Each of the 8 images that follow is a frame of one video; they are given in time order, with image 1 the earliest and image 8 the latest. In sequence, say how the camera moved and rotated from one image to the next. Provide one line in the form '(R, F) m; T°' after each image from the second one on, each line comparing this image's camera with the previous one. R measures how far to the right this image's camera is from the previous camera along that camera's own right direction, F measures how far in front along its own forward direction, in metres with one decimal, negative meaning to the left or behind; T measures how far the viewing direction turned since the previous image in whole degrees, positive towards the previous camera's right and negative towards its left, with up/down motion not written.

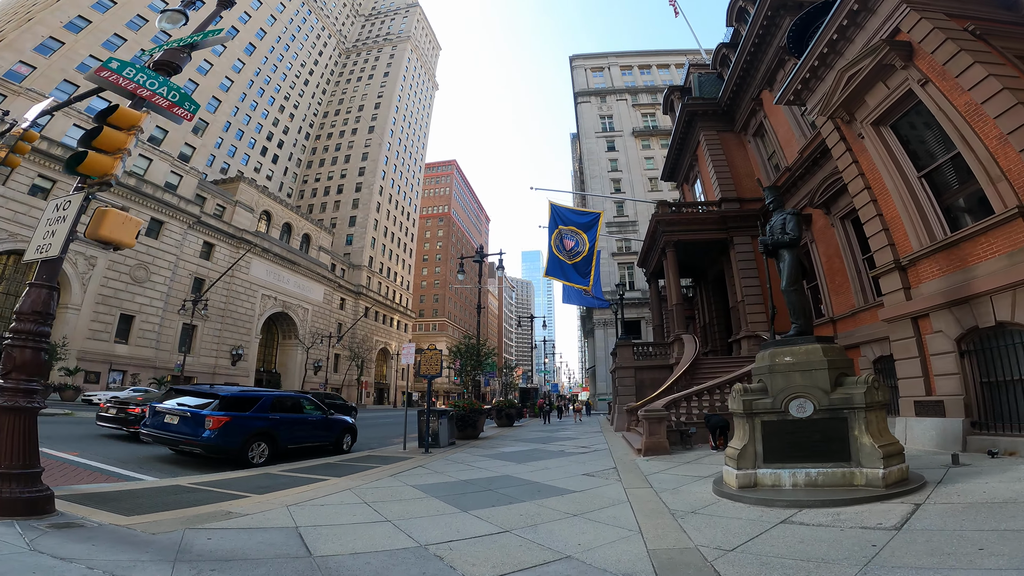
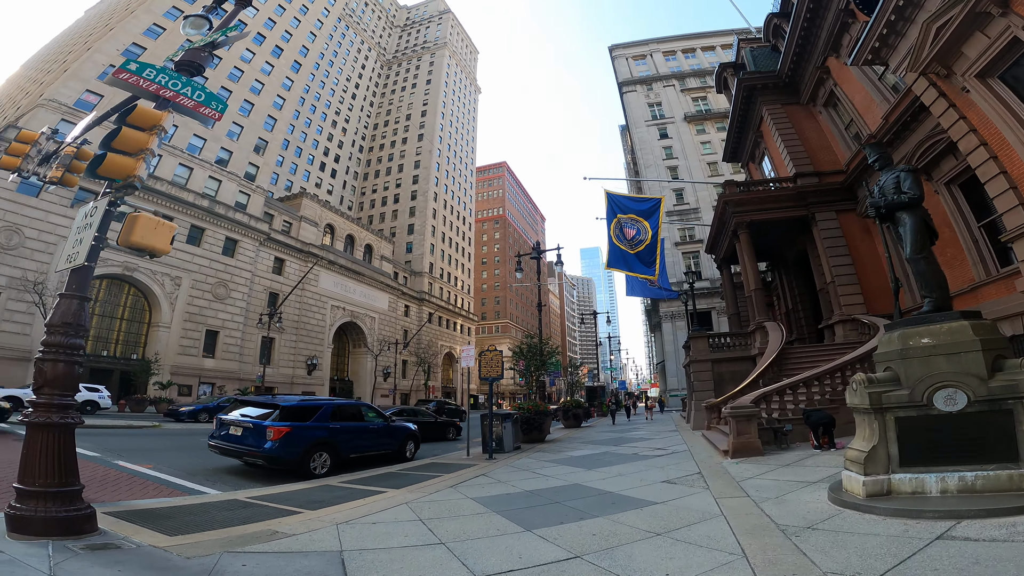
(0.0, +1.2) m; -8°
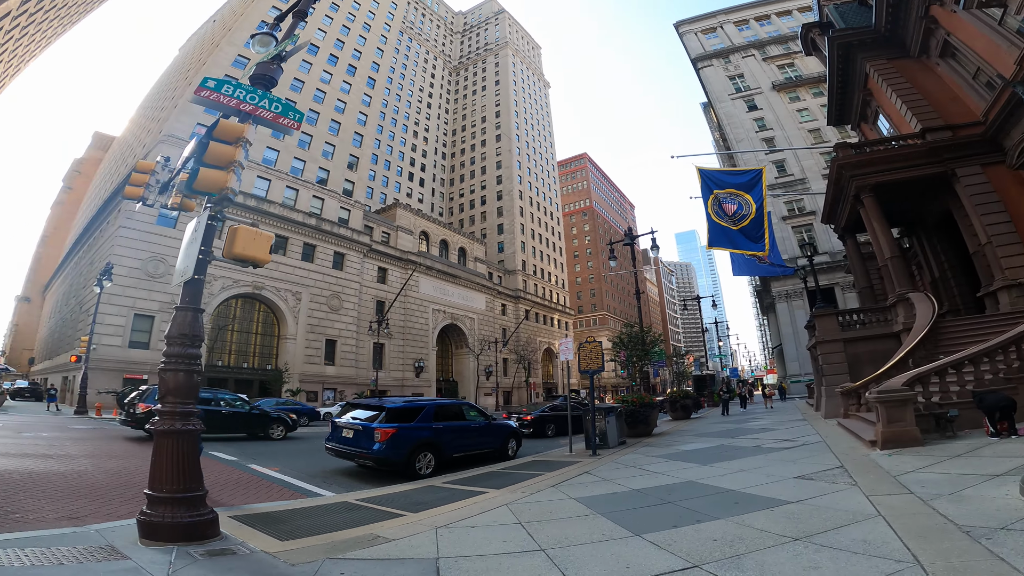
(+0.2, +0.5) m; -12°
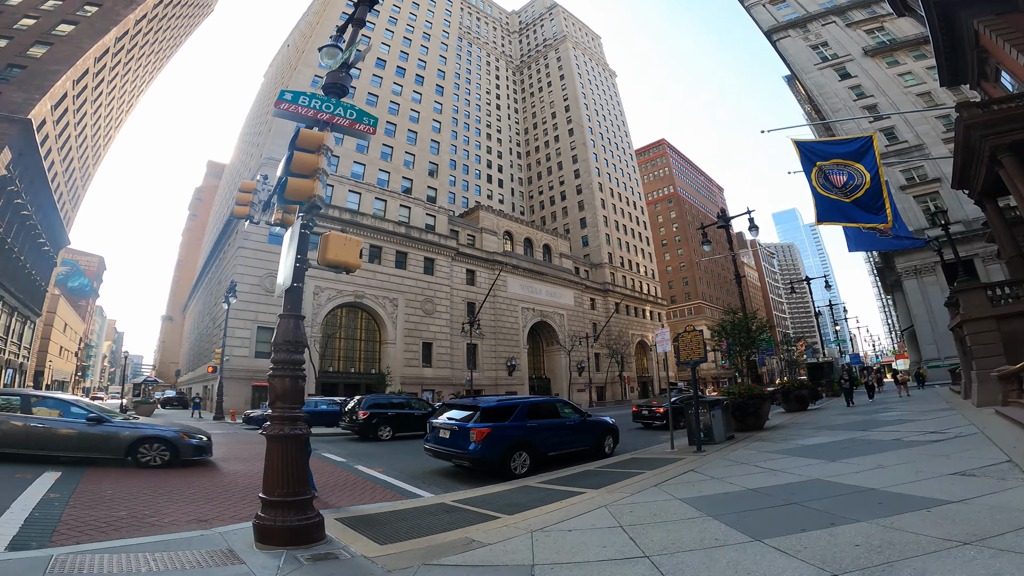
(+0.1, +0.3) m; -12°
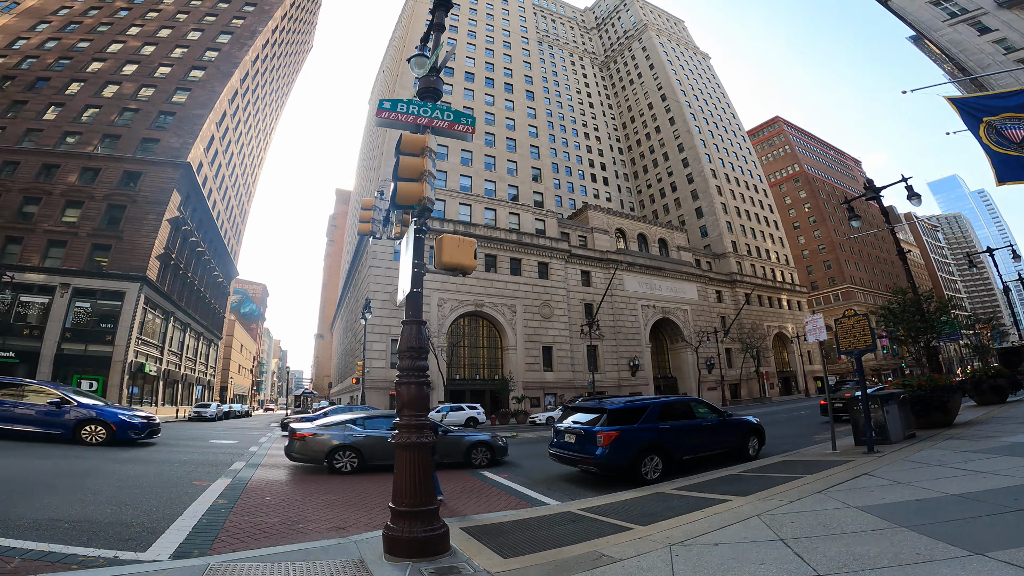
(0.0, +0.5) m; -15°
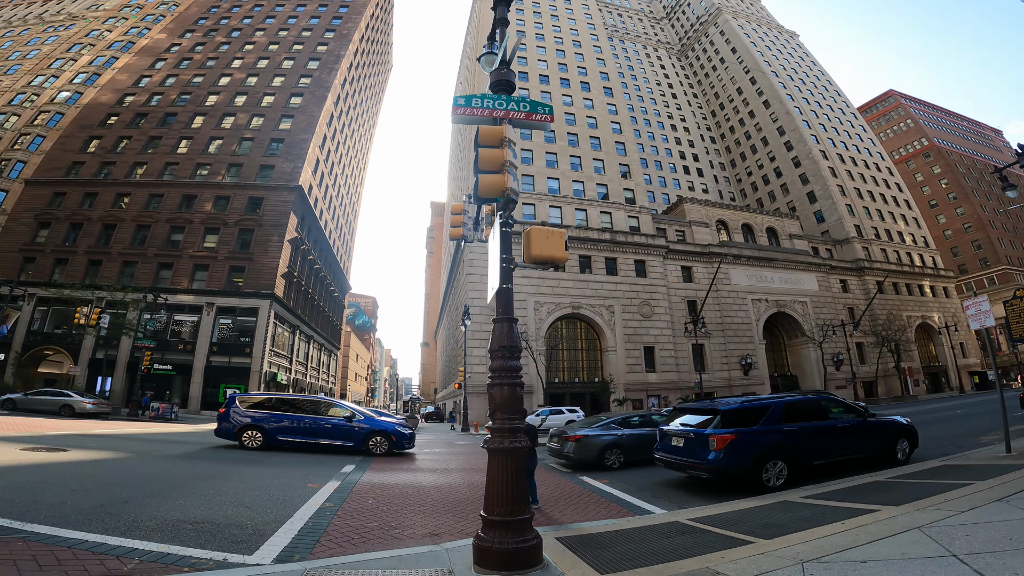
(-0.1, +0.2) m; -12°
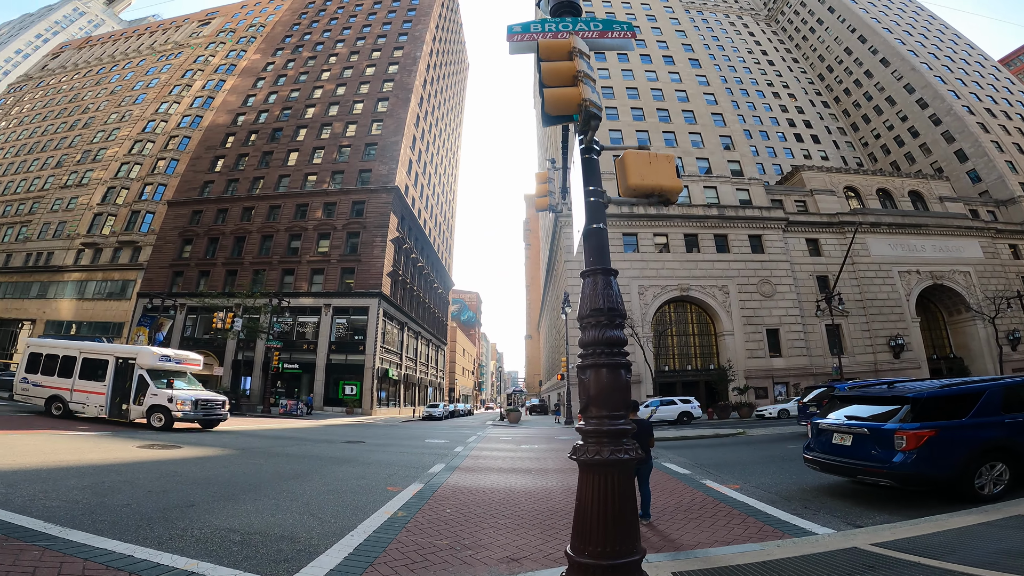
(0.0, +0.2) m; -13°
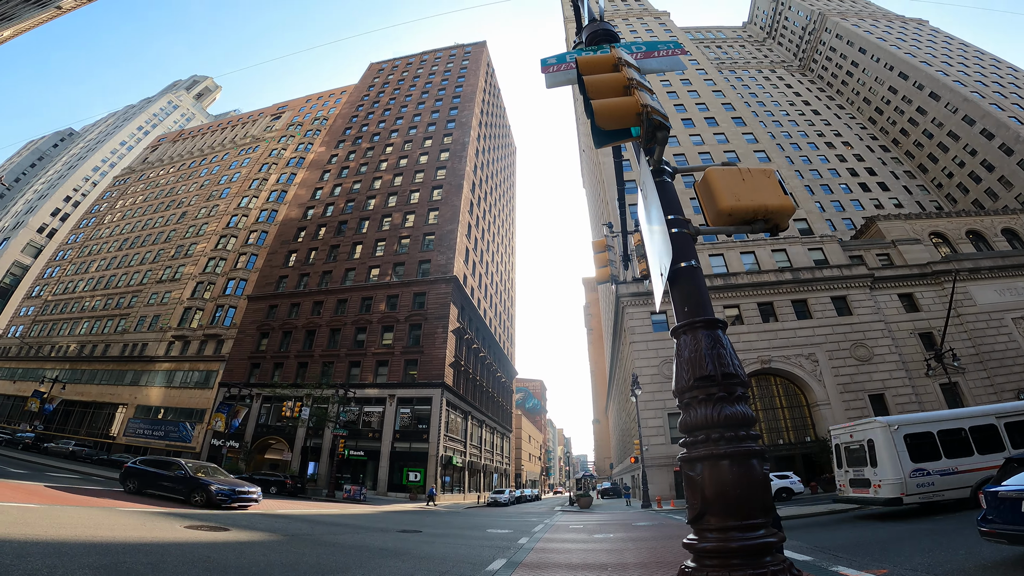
(0.0, +0.1) m; -8°
